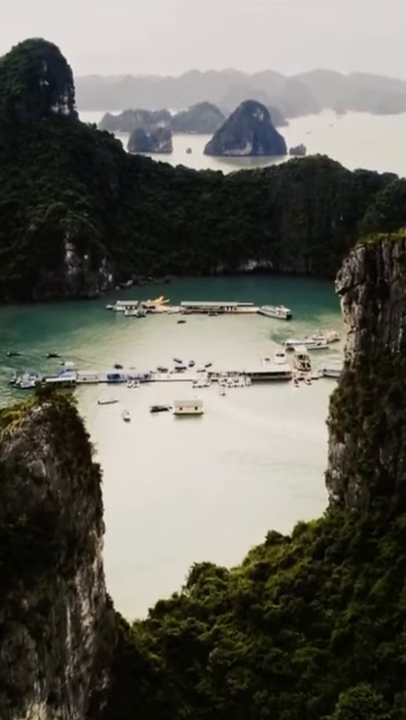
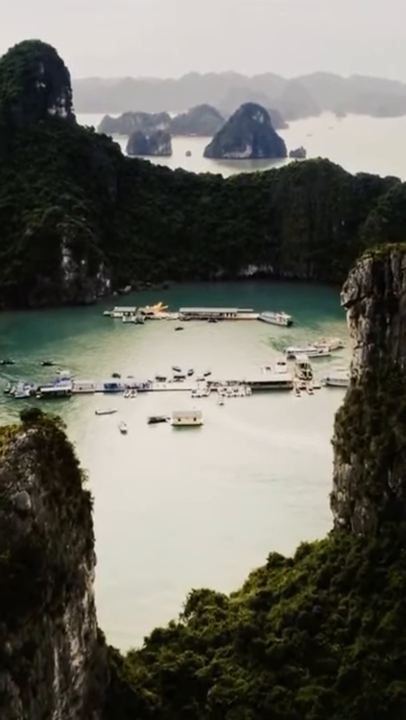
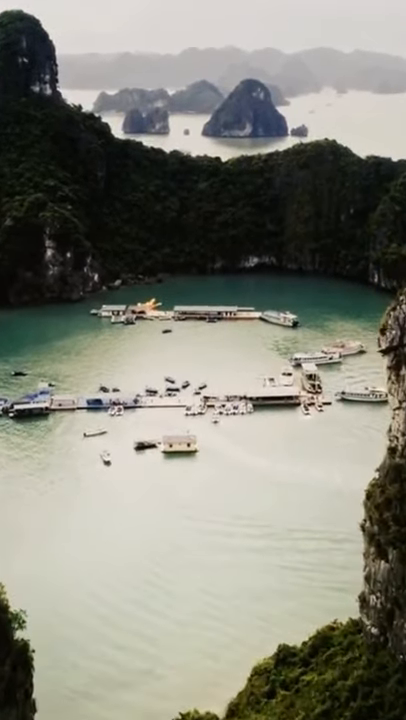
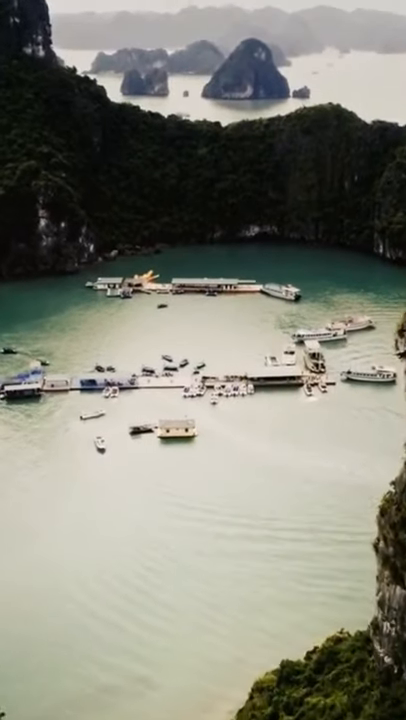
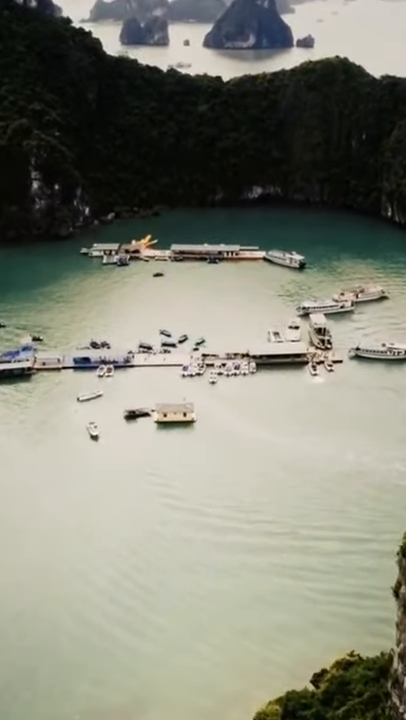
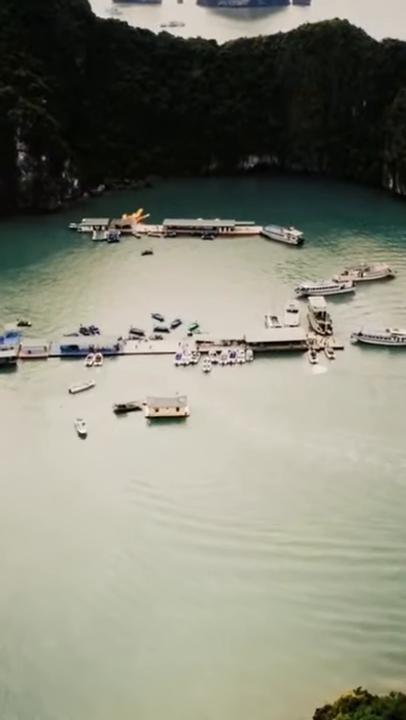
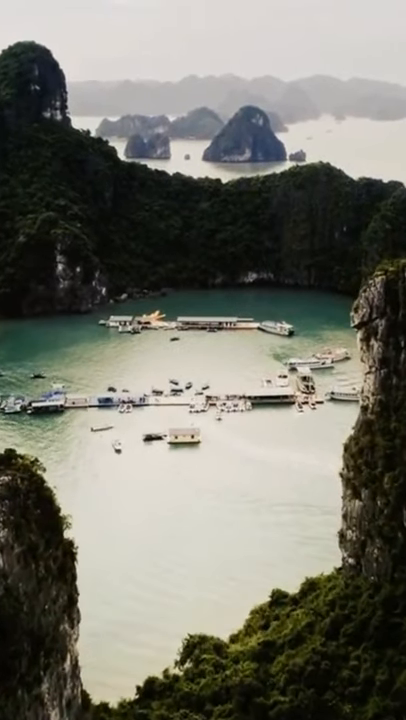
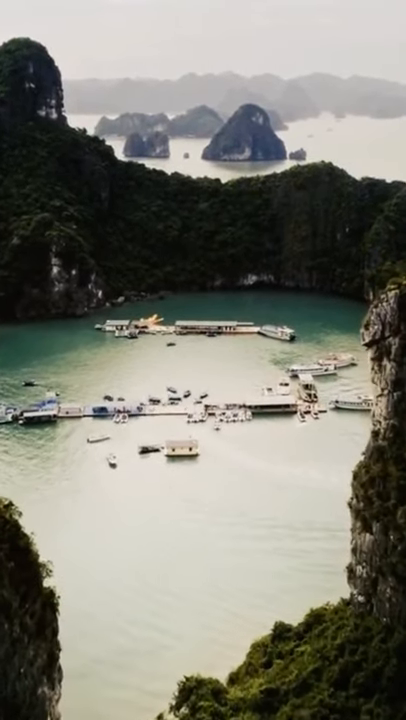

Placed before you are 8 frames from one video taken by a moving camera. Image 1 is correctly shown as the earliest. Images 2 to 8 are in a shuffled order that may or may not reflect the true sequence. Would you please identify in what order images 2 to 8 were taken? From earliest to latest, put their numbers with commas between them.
2, 7, 8, 3, 4, 5, 6
